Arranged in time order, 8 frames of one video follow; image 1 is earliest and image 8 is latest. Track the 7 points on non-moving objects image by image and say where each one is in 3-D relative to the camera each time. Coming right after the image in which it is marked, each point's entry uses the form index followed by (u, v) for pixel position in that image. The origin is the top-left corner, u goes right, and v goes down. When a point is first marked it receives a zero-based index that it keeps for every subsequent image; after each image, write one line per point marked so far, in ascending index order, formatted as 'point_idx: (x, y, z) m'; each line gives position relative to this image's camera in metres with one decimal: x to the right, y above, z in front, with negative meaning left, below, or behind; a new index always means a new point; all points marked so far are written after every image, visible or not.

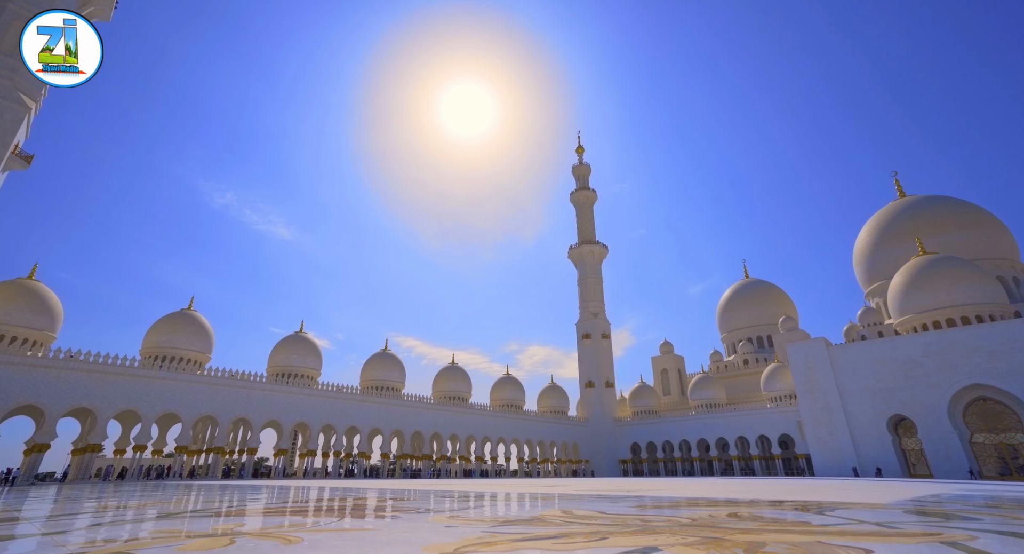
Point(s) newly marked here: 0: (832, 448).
0: (+13.4, -6.8, +19.2) m
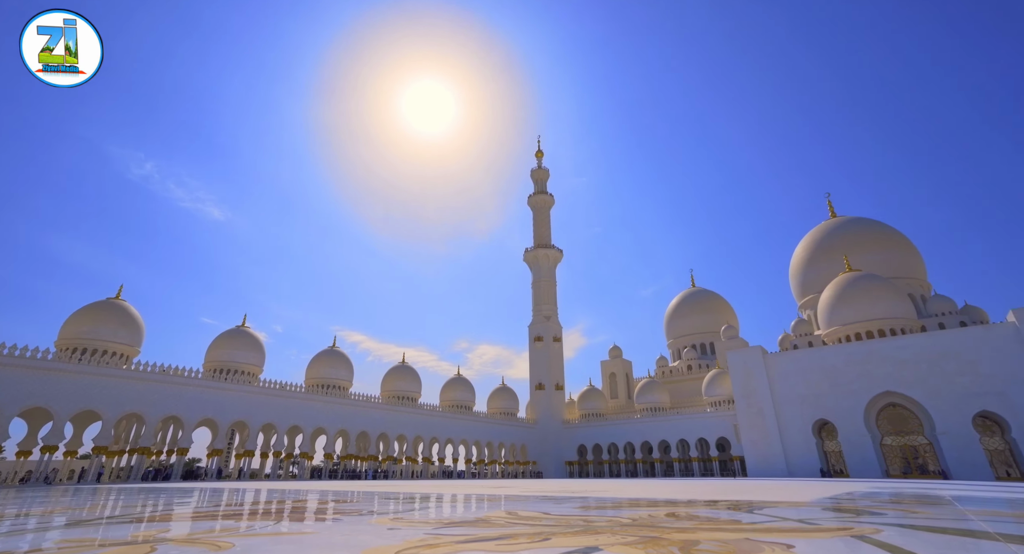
0: (+11.2, -7.4, +21.1) m
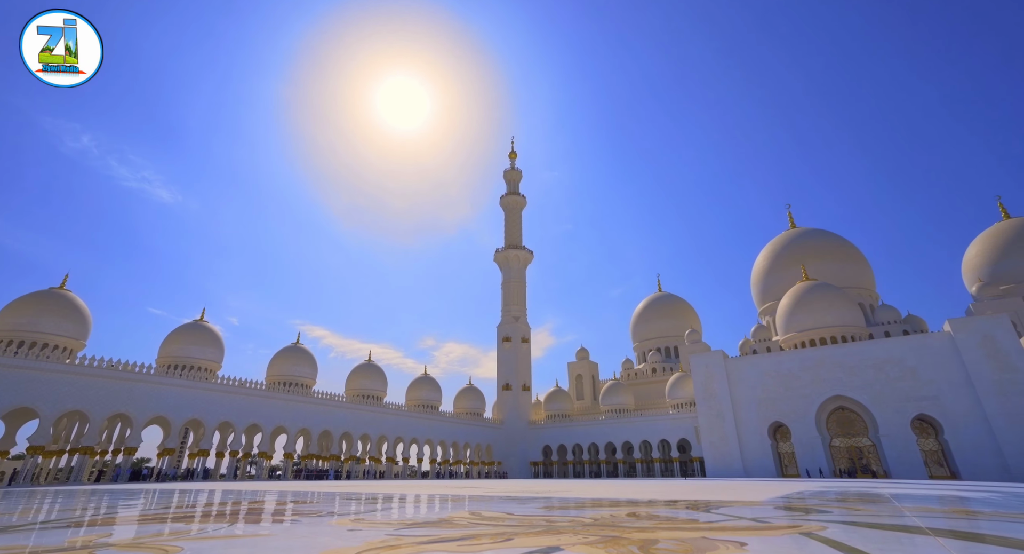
0: (+9.5, -7.6, +21.8) m
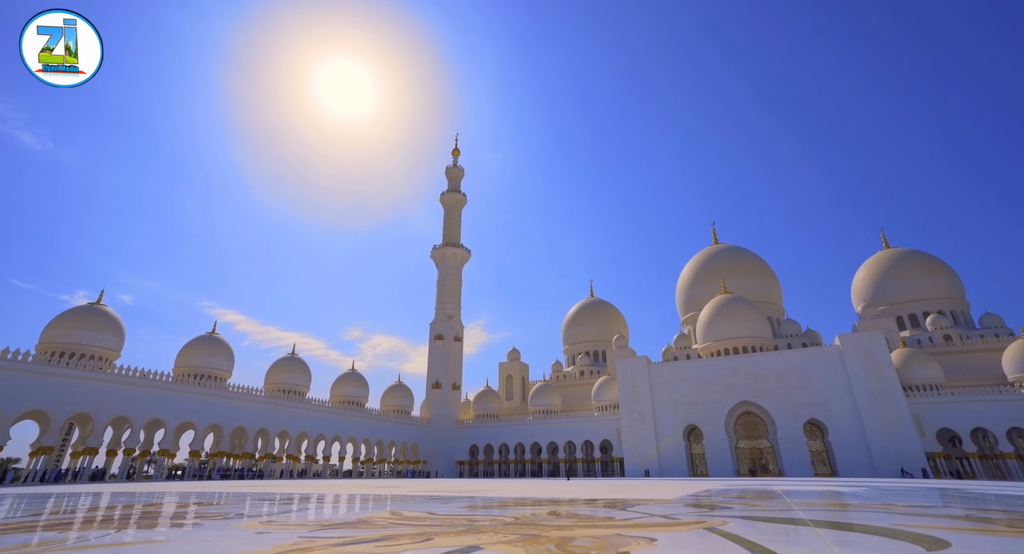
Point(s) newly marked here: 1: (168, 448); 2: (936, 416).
0: (+5.9, -8.0, +22.9) m
1: (-13.9, -6.8, +19.8) m
2: (+16.5, -5.4, +19.5) m
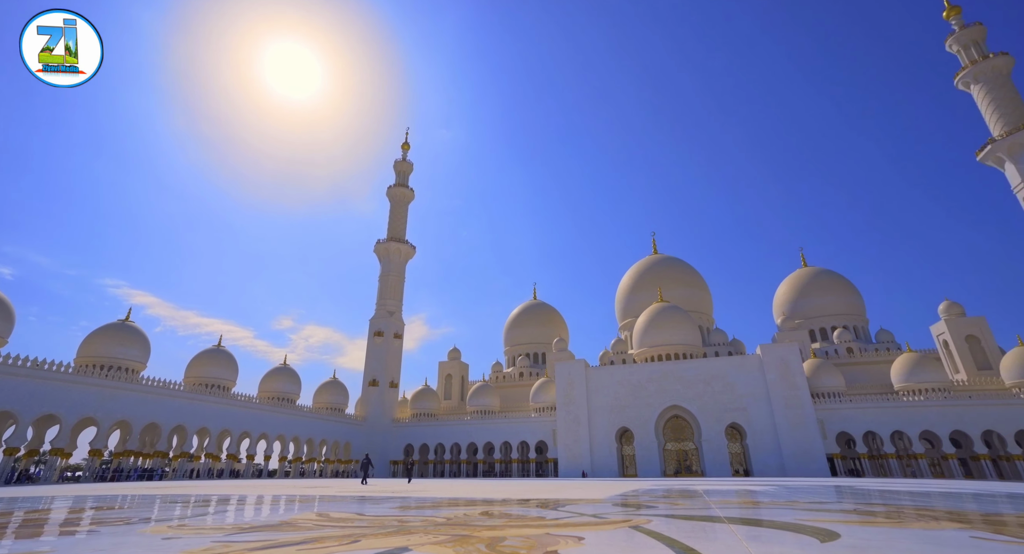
0: (+2.9, -8.2, +23.5) m
1: (-16.4, -6.0, +18.3) m
2: (+13.9, -6.2, +21.3) m
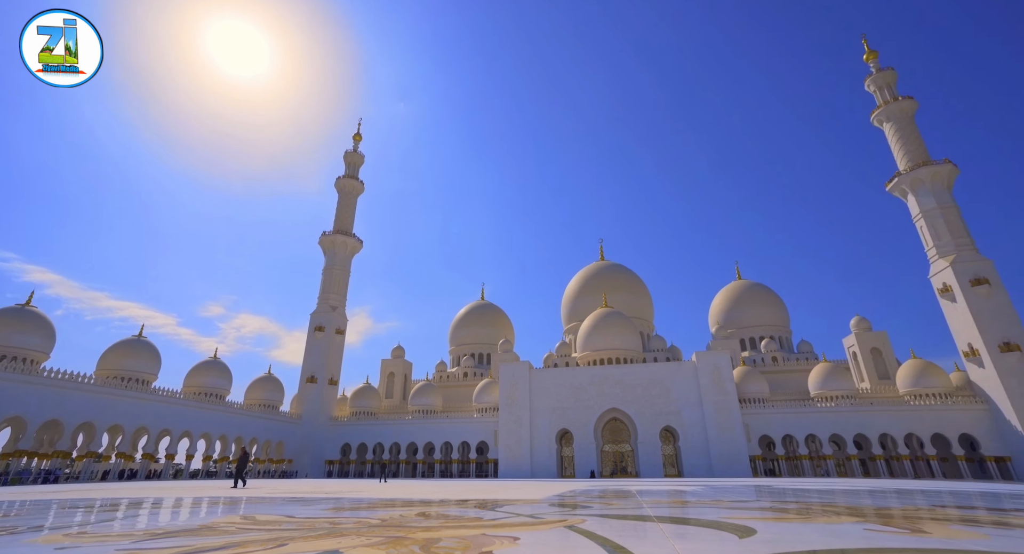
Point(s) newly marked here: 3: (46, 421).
0: (+0.1, -8.3, +23.7) m
1: (-18.5, -5.2, +16.5) m
2: (+11.3, -6.8, +22.6) m
3: (-17.8, -5.3, +19.3) m
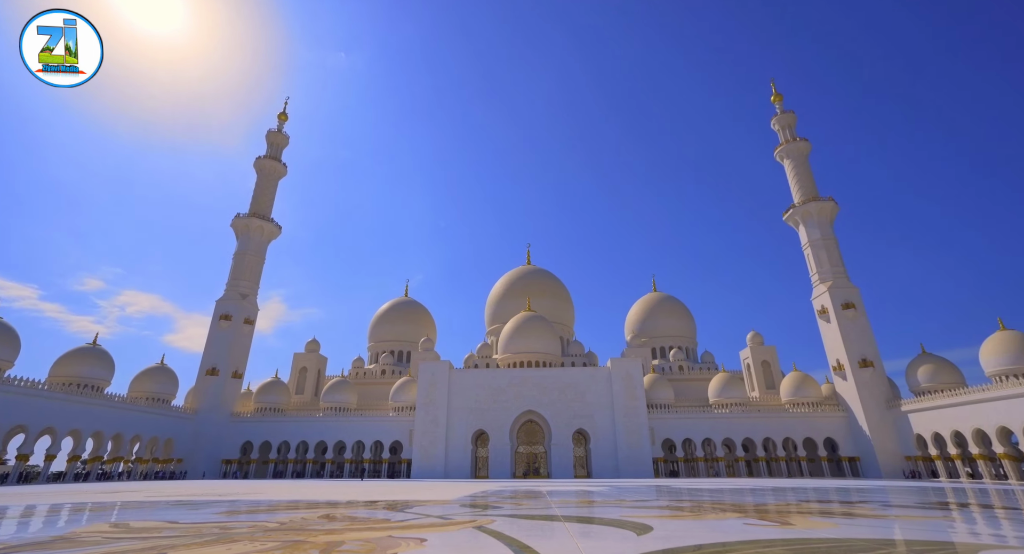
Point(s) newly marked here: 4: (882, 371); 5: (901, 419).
0: (-7.3, -8.5, +21.7) m
1: (-24.3, -4.3, +11.9) m
2: (+4.1, -7.7, +22.4) m
3: (-24.1, -4.4, +14.7) m
4: (+13.4, -3.4, +18.0) m
5: (+13.3, -4.9, +17.0) m
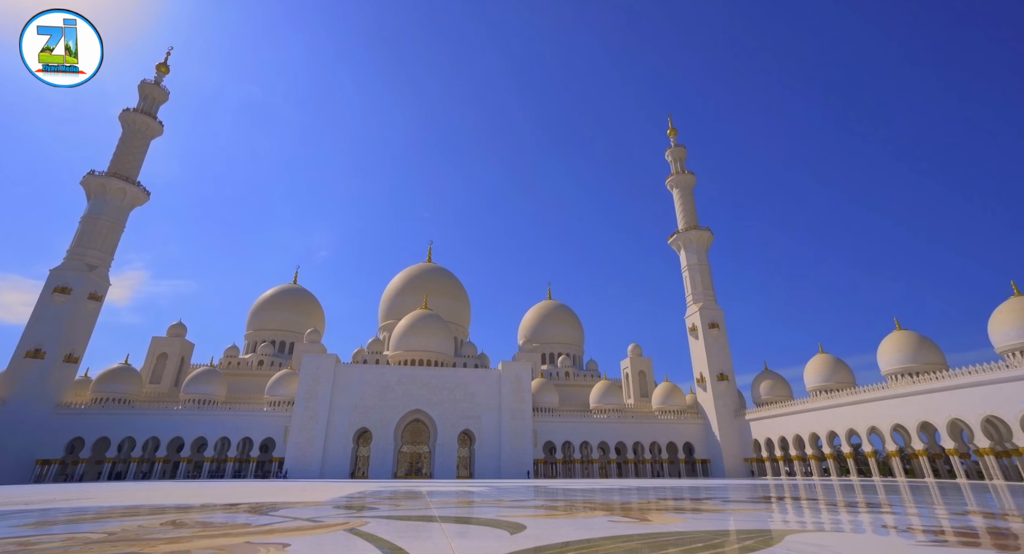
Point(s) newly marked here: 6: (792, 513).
0: (-12.3, -7.7, +20.0) m
1: (-26.5, -2.1, +6.9) m
2: (-1.2, -7.8, +22.9) m
3: (-26.9, -2.2, +9.7) m
4: (+9.1, -4.4, +20.5) m
5: (+9.1, -5.9, +19.4) m
6: (+3.3, -2.8, +5.9) m
